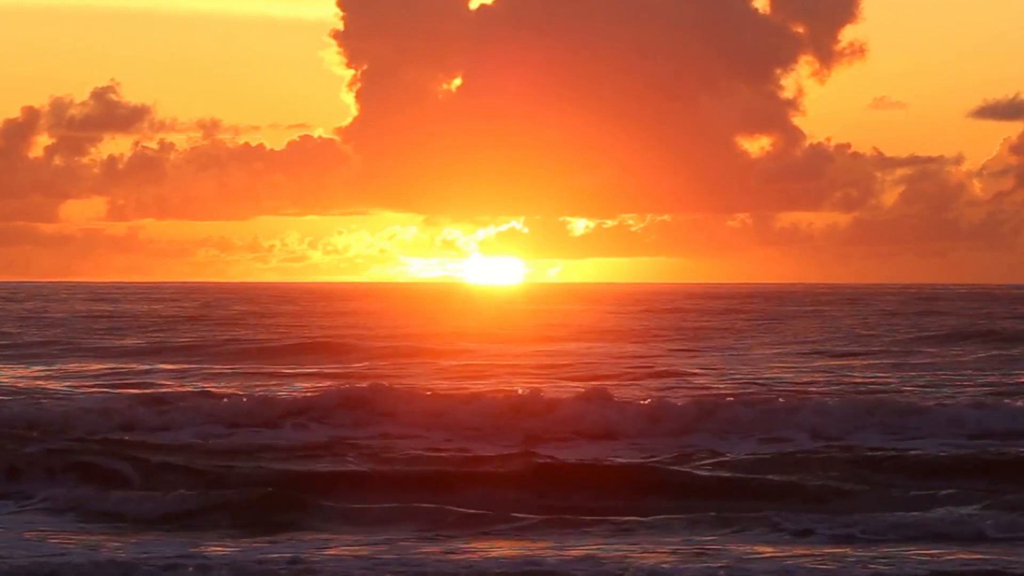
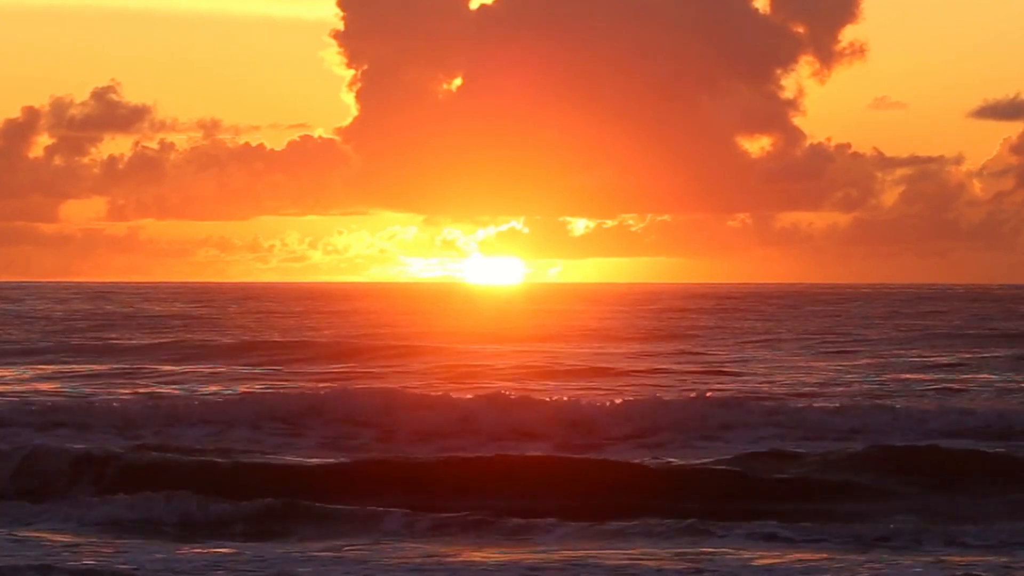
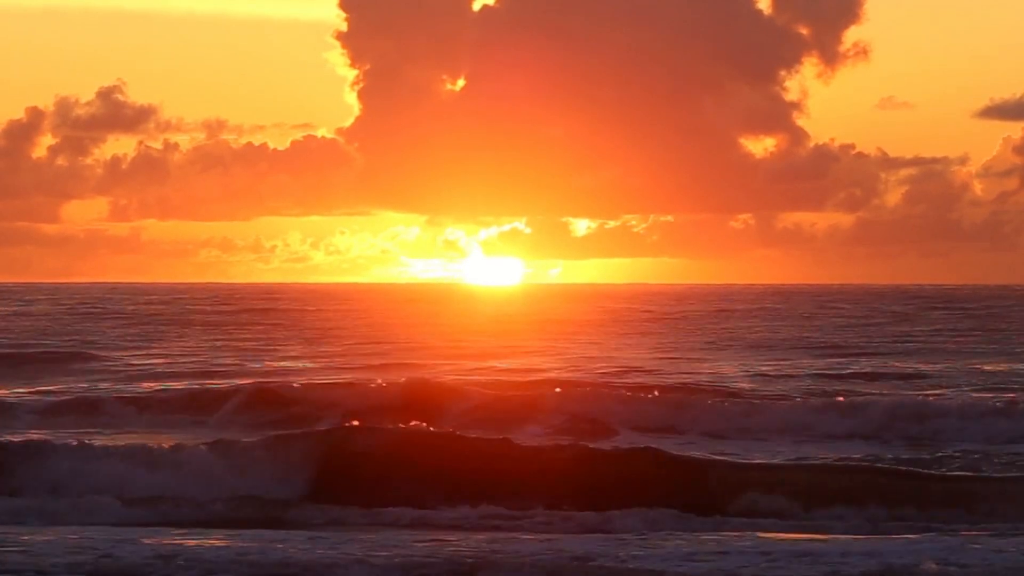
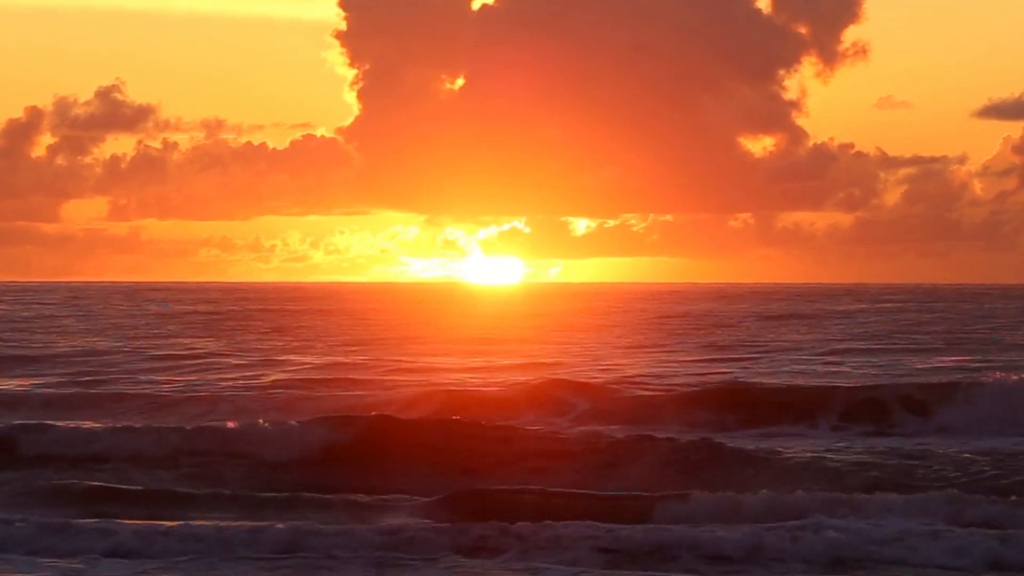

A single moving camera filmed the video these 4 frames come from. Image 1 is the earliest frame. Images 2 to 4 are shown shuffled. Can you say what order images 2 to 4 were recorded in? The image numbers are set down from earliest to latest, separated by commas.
2, 4, 3
